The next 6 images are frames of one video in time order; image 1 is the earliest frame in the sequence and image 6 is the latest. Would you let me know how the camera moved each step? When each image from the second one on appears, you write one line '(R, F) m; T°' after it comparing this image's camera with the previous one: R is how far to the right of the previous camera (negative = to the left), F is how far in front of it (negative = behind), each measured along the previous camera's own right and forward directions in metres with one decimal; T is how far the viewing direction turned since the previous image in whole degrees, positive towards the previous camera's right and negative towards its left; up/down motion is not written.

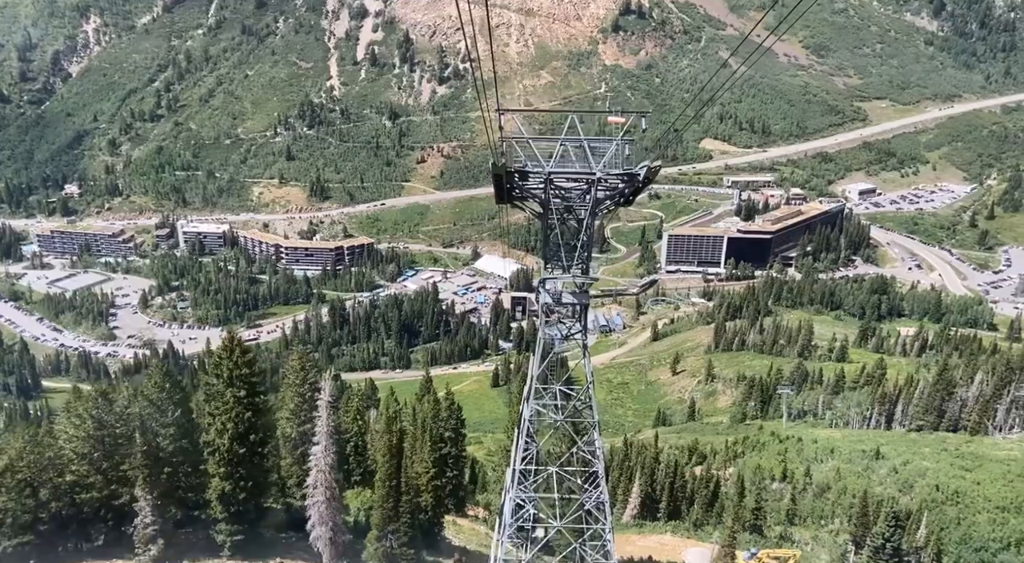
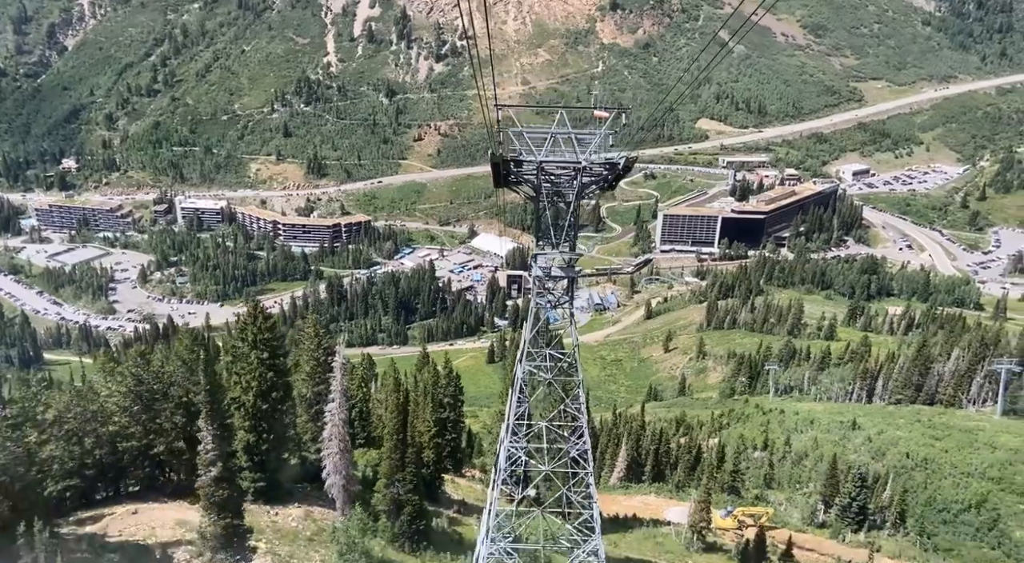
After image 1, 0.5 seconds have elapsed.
(0.0, -1.9) m; 0°
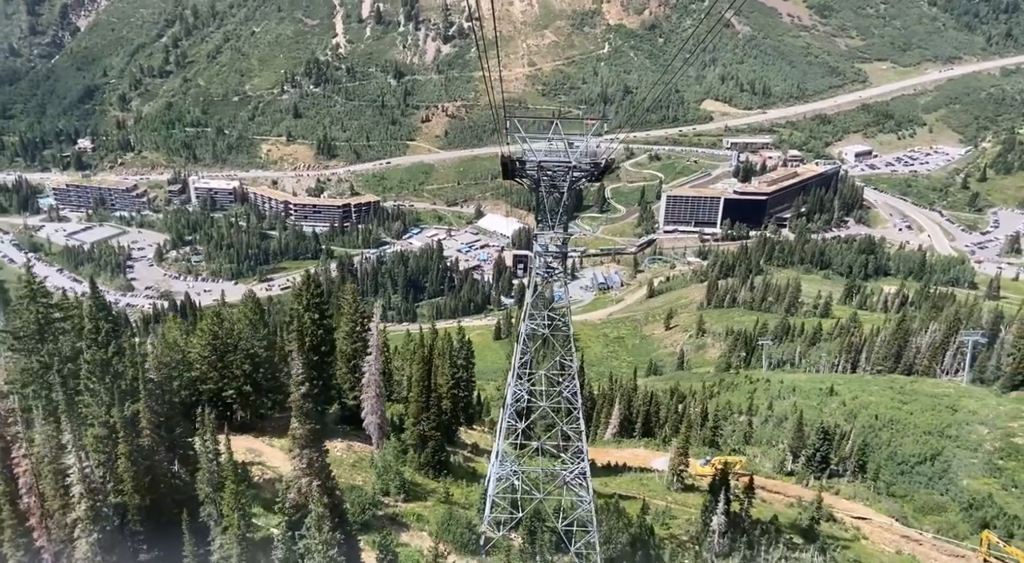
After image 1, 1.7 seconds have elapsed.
(0.0, -4.1) m; 0°
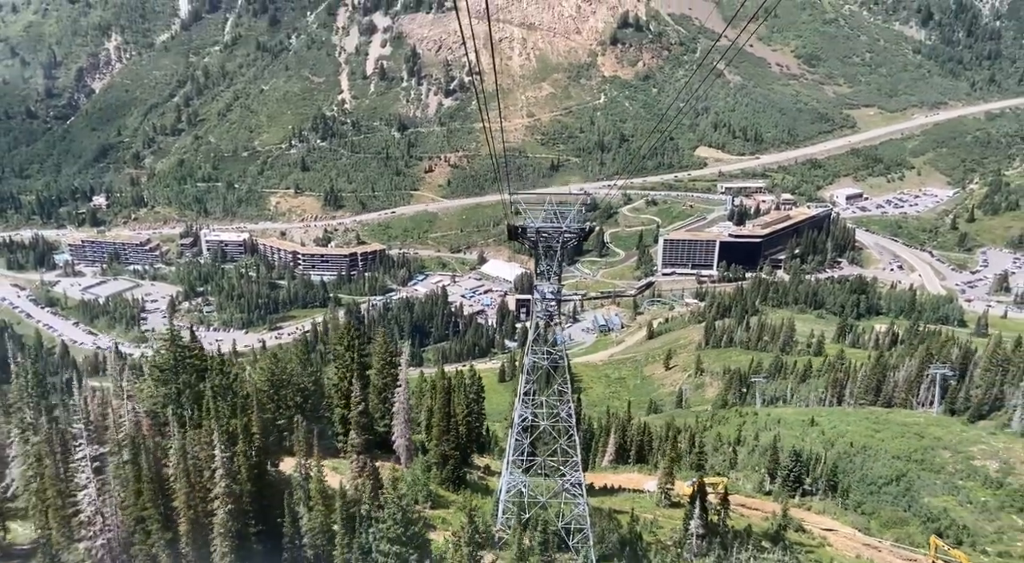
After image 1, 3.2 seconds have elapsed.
(-0.1, -4.8) m; 0°
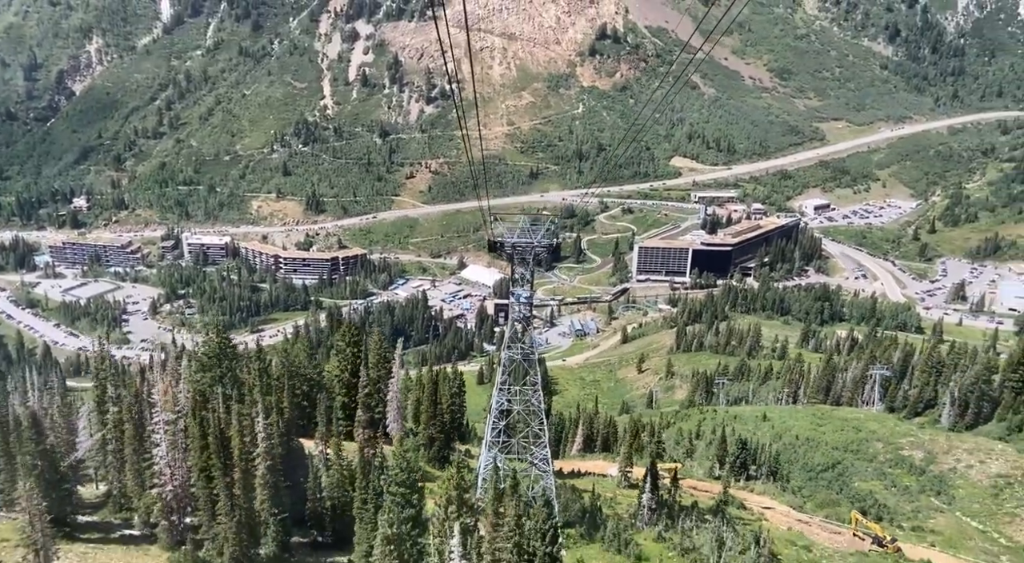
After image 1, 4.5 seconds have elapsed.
(0.0, -4.5) m; +2°
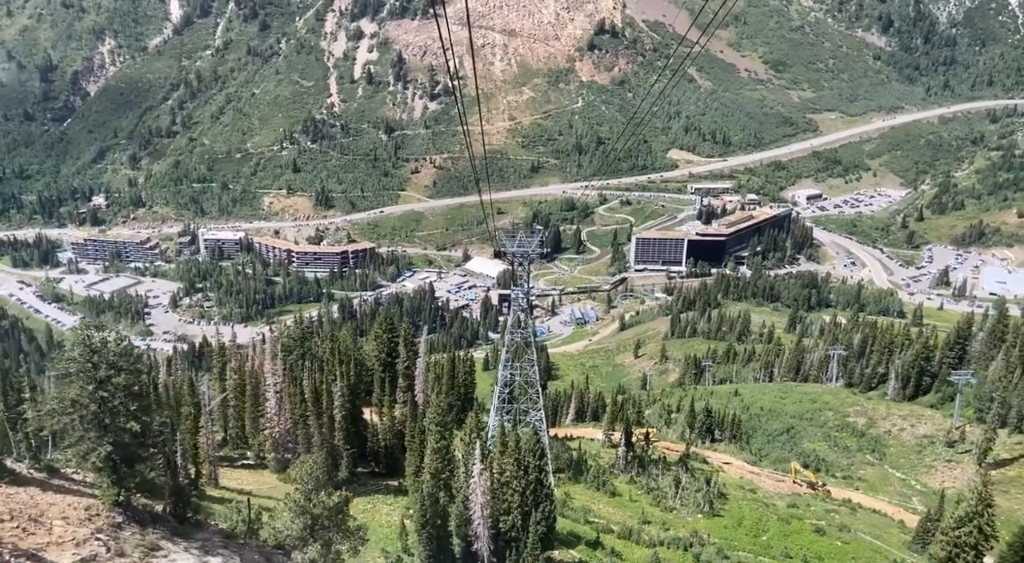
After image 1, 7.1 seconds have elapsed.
(+0.1, -8.5) m; 0°
